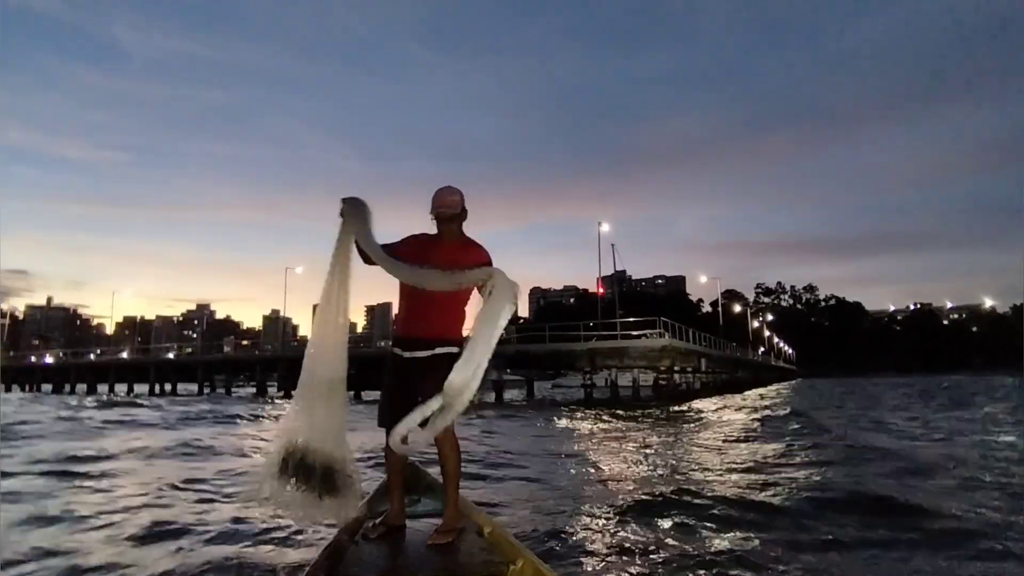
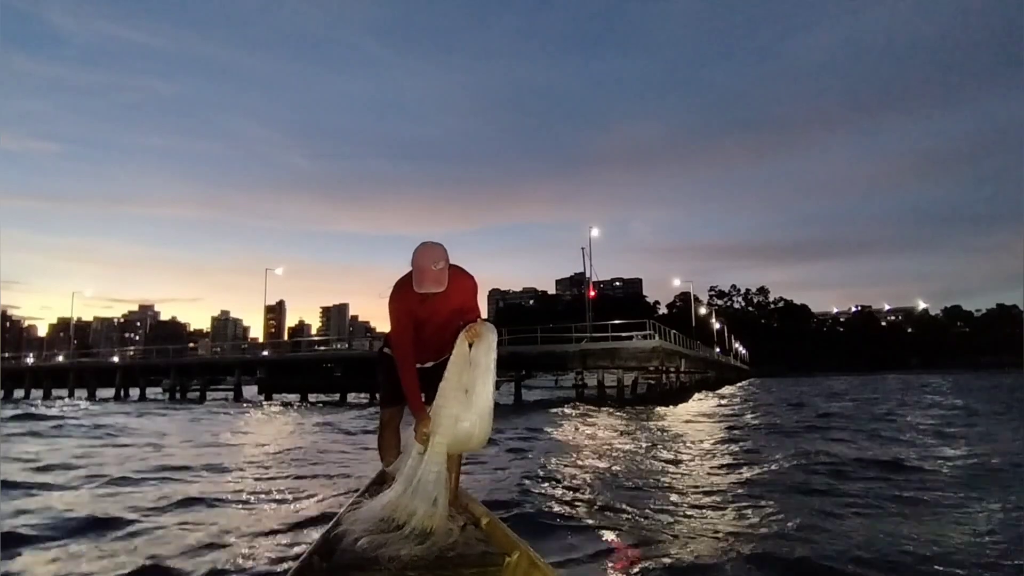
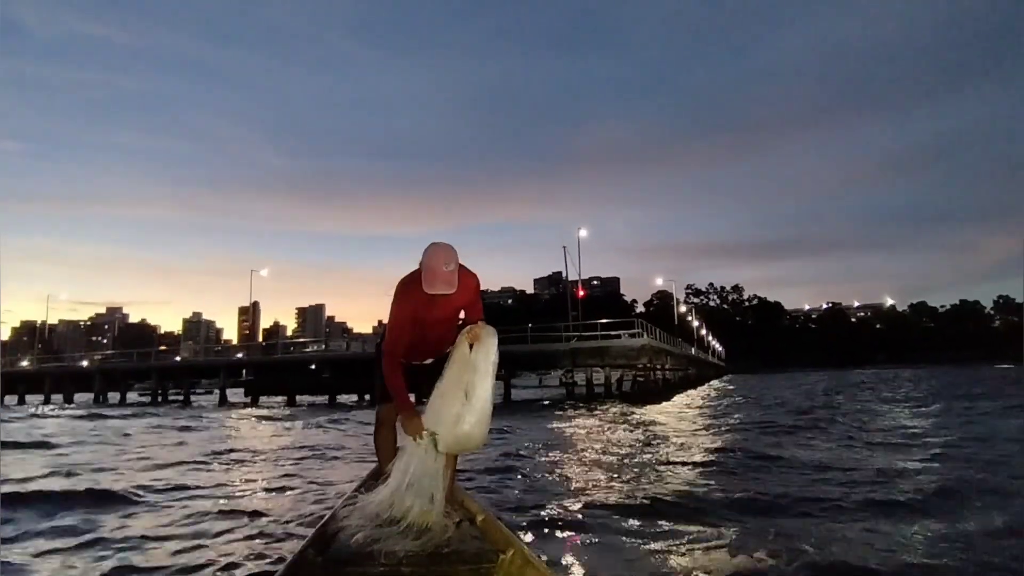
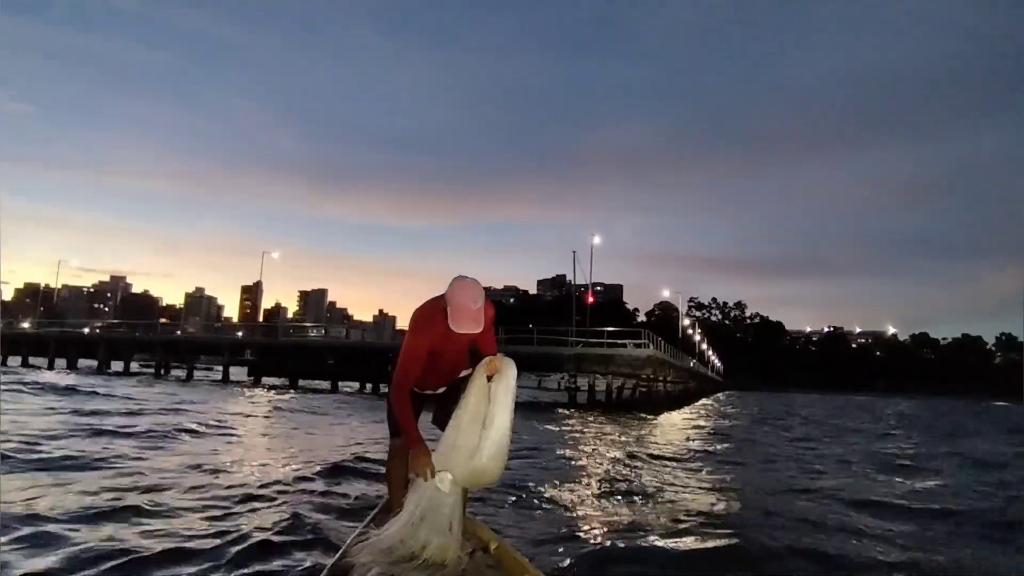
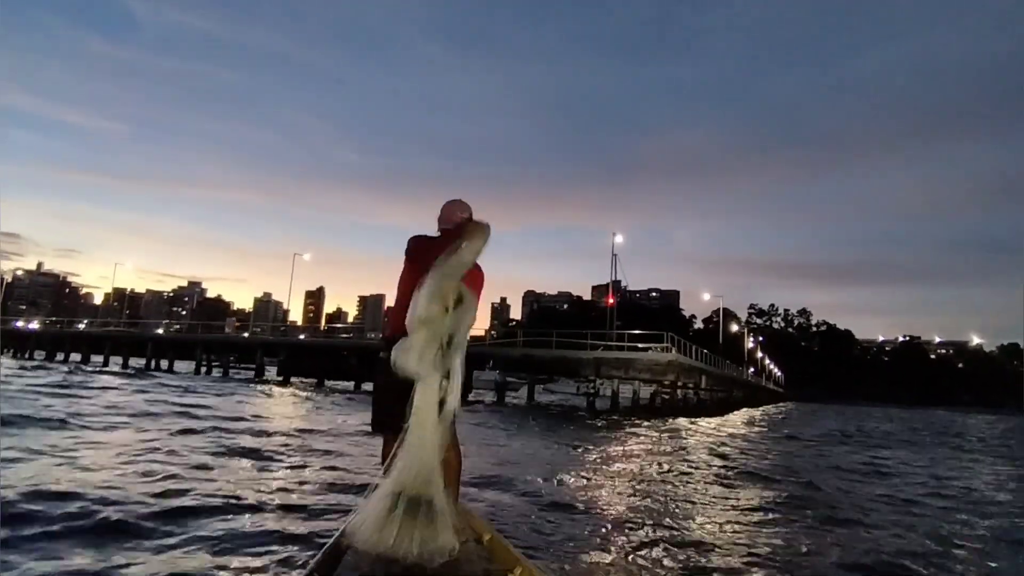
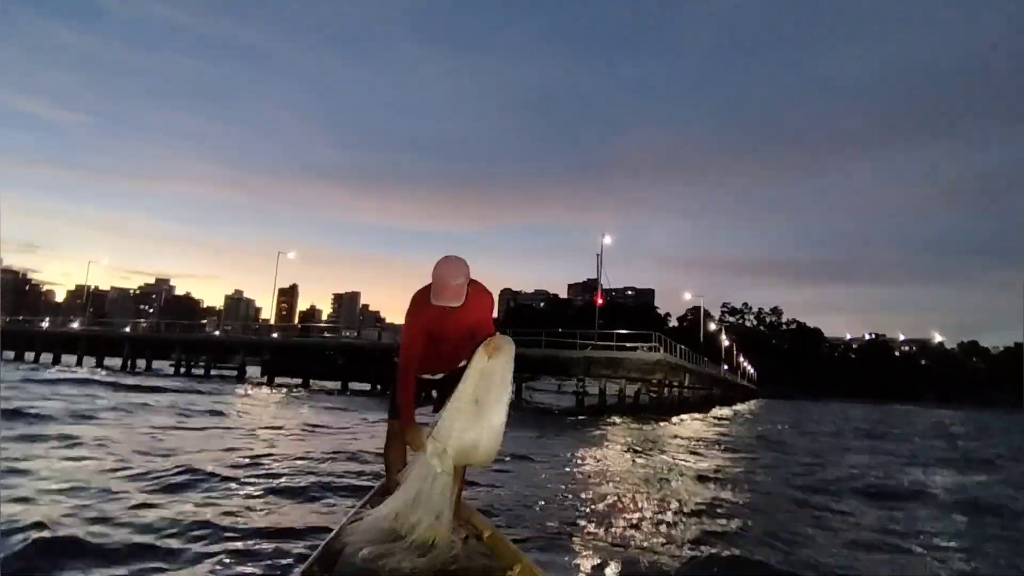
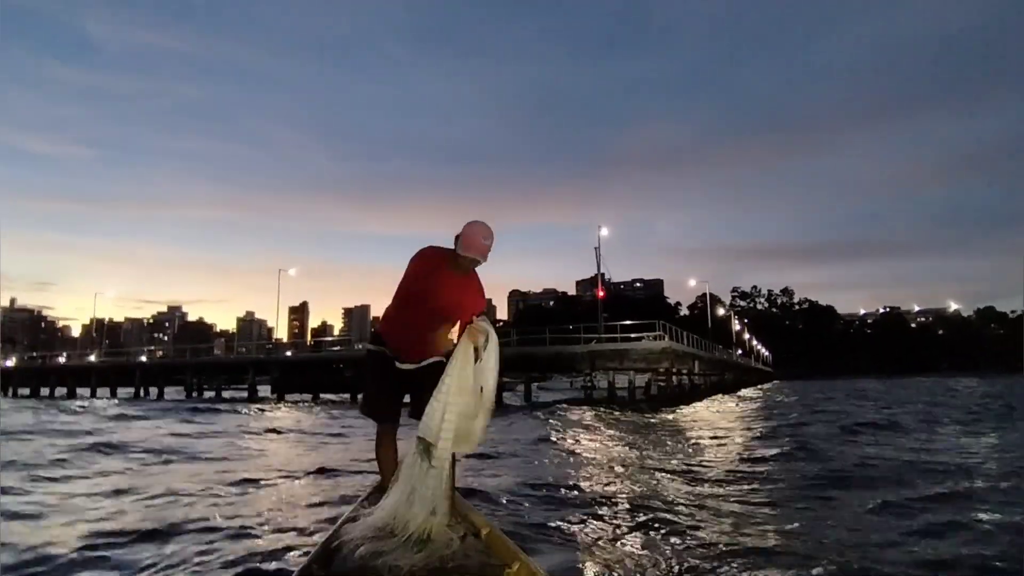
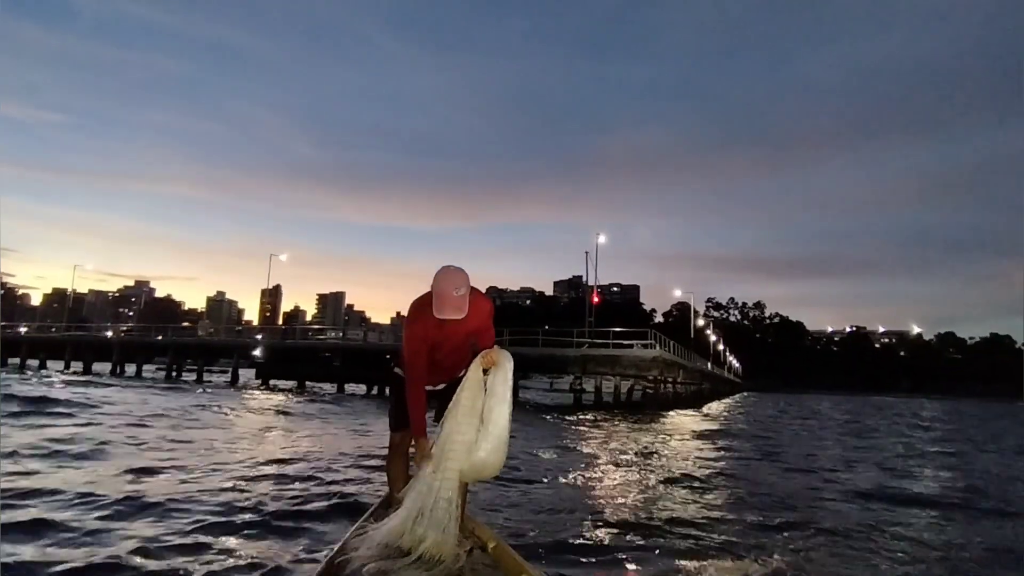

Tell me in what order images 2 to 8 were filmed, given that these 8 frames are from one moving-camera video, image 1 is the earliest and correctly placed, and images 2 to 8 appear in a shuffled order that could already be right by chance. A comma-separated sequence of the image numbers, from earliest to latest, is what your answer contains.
5, 7, 6, 2, 8, 3, 4
